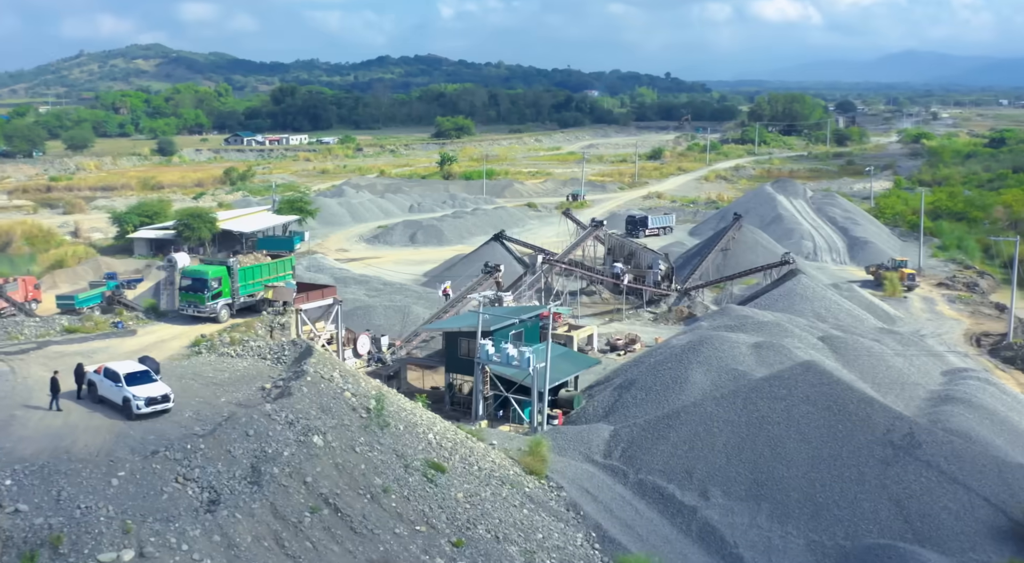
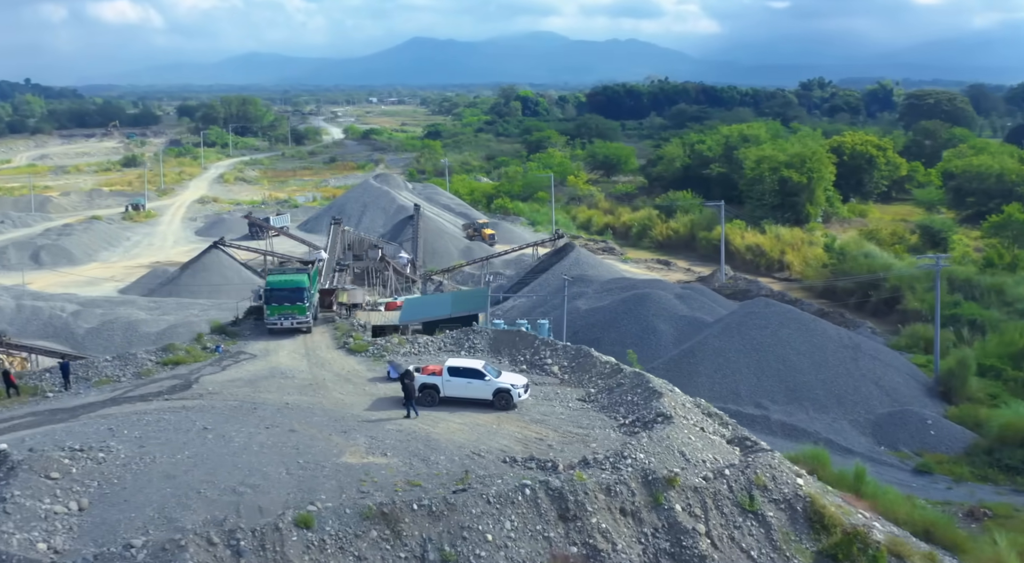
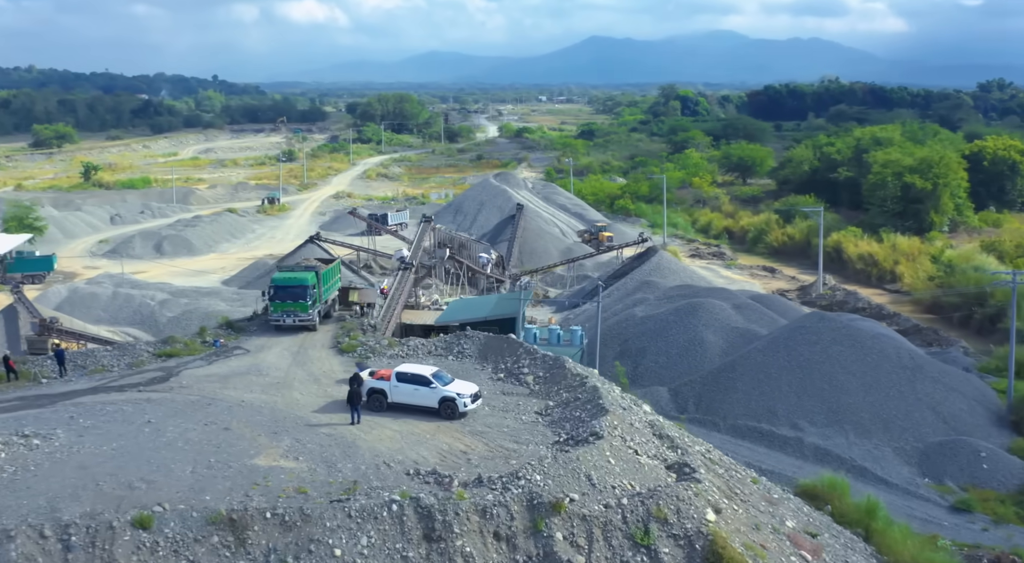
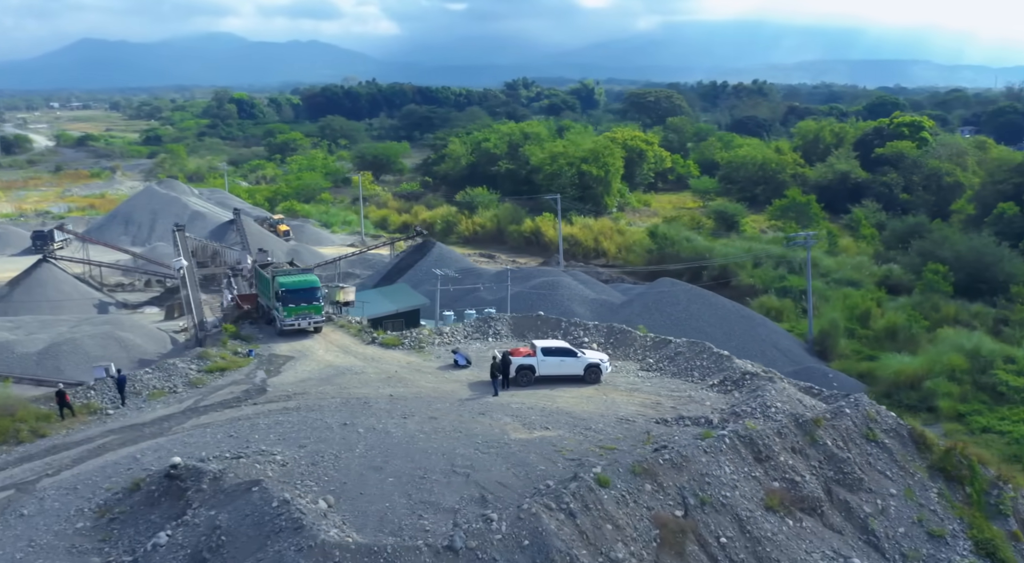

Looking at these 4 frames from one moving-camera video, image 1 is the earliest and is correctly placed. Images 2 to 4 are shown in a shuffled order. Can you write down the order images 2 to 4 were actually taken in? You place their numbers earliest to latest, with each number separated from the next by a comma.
3, 2, 4
